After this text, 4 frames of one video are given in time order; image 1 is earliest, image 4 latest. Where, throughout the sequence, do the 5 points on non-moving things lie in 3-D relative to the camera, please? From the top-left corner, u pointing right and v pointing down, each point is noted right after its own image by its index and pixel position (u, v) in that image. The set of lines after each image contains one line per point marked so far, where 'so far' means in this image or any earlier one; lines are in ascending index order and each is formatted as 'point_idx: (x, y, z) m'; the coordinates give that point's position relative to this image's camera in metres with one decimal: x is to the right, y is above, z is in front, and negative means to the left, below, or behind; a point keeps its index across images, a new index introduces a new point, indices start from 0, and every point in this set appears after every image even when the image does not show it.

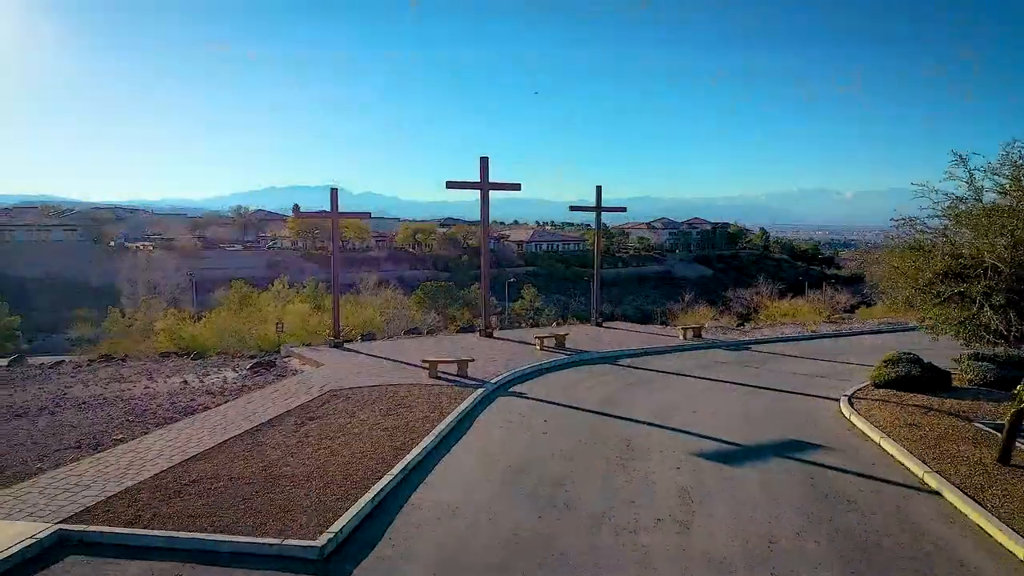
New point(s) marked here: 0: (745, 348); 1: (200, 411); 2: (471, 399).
0: (+3.1, -0.8, +8.9) m
1: (-2.4, -1.0, +5.2) m
2: (-0.3, -0.9, +5.6) m
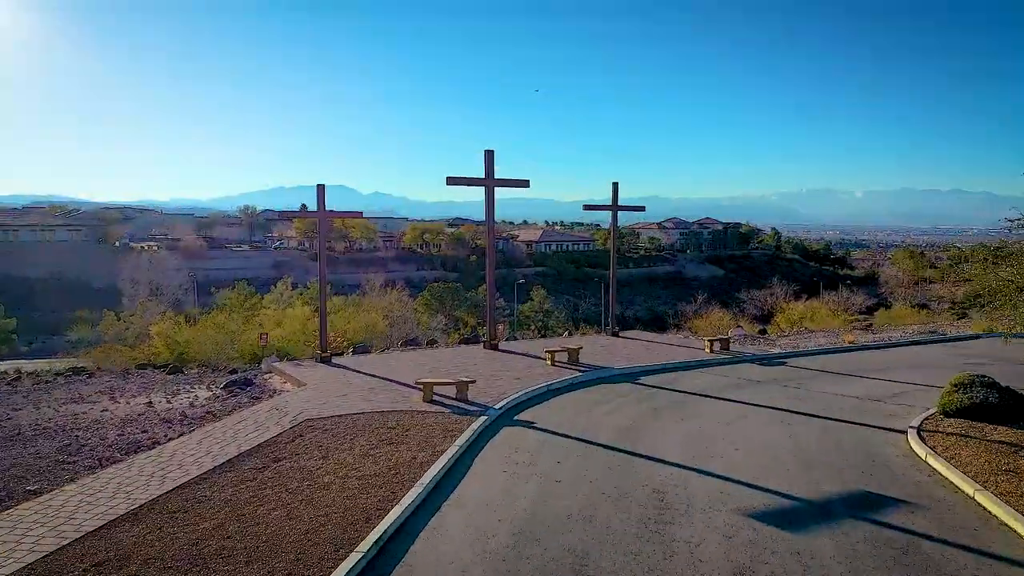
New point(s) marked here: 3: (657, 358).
0: (+3.2, -0.9, +8.0) m
1: (-2.4, -1.1, +4.4) m
2: (-0.3, -1.0, +4.8) m
3: (+1.7, -0.8, +7.8) m
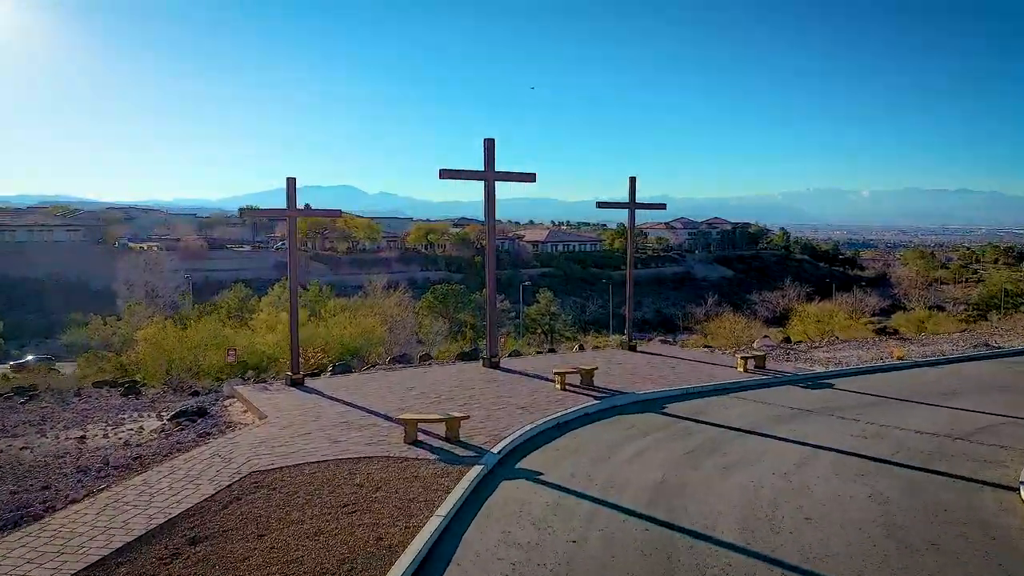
0: (+3.2, -1.0, +6.9) m
1: (-2.4, -1.2, +3.3) m
2: (-0.3, -1.1, +3.7) m
3: (+1.7, -0.9, +6.7) m
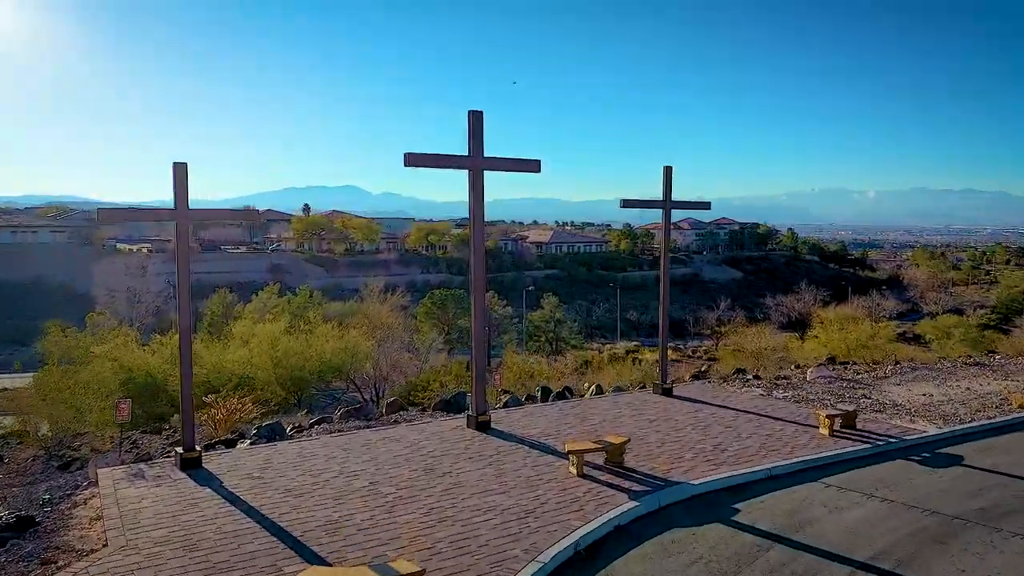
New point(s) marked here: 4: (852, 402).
0: (+3.2, -1.2, +4.8) m
1: (-2.5, -1.4, +1.3) m
2: (-0.3, -1.4, +1.7) m
3: (+1.7, -1.2, +4.7) m
4: (+3.4, -1.1, +6.6) m
